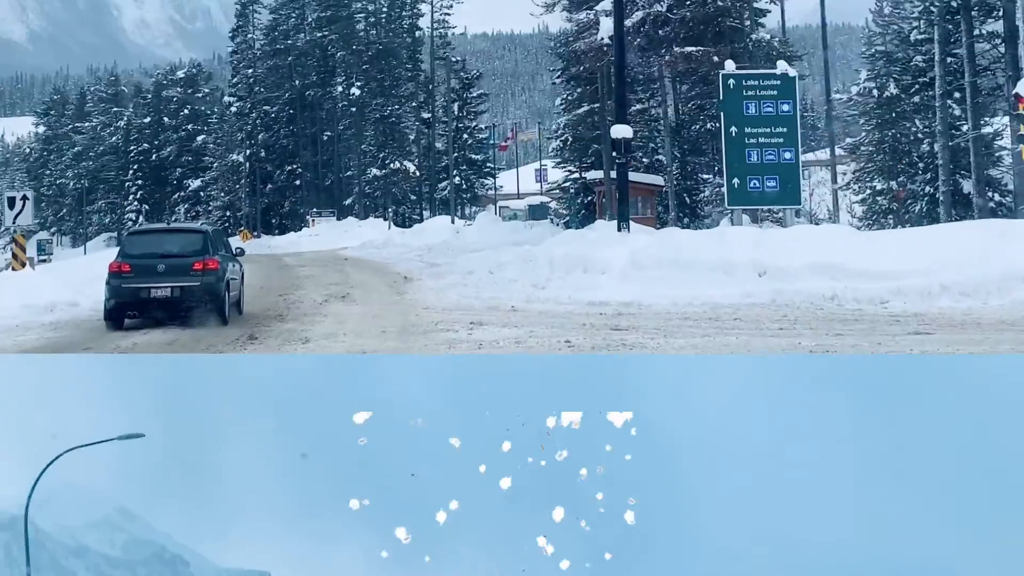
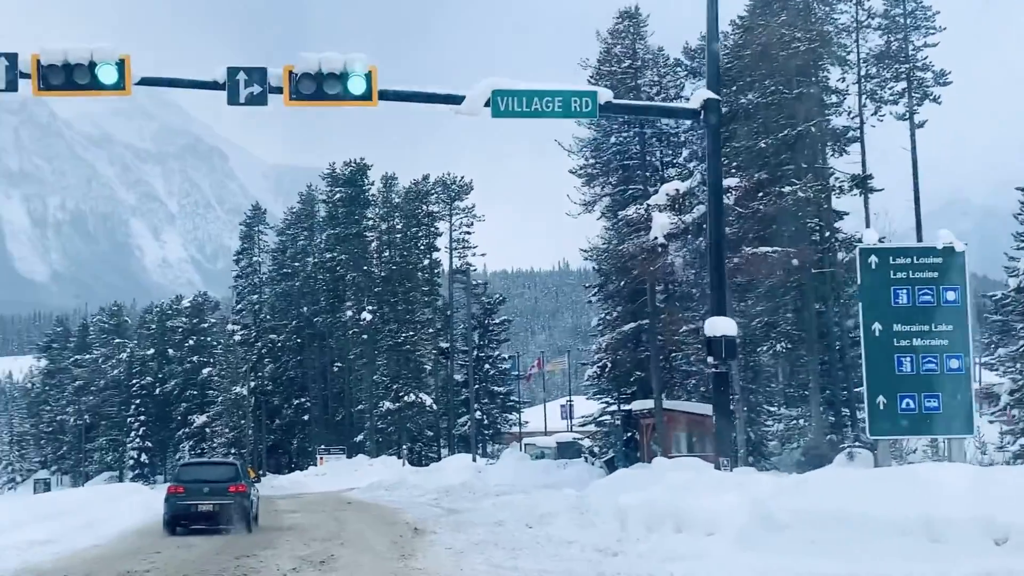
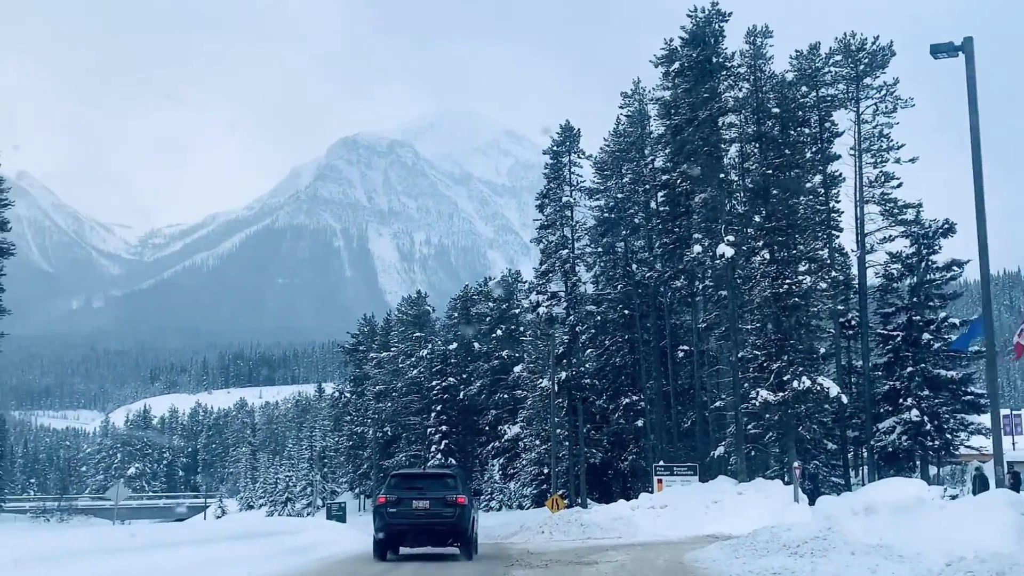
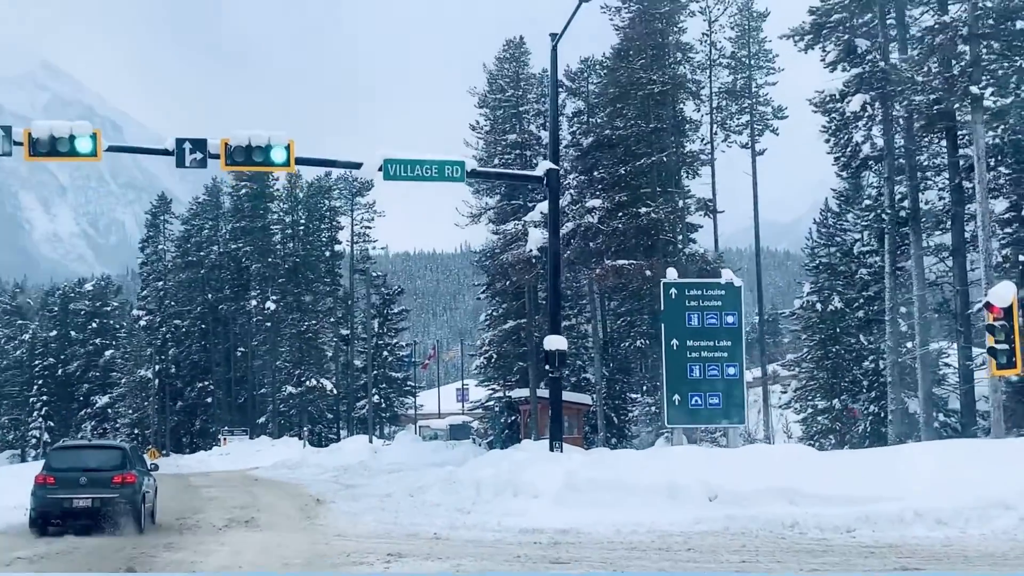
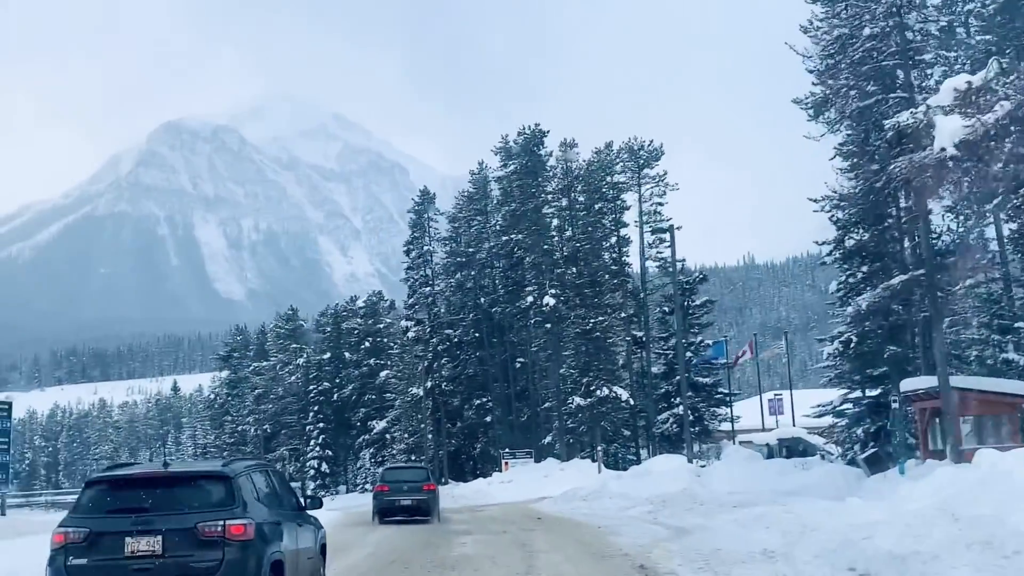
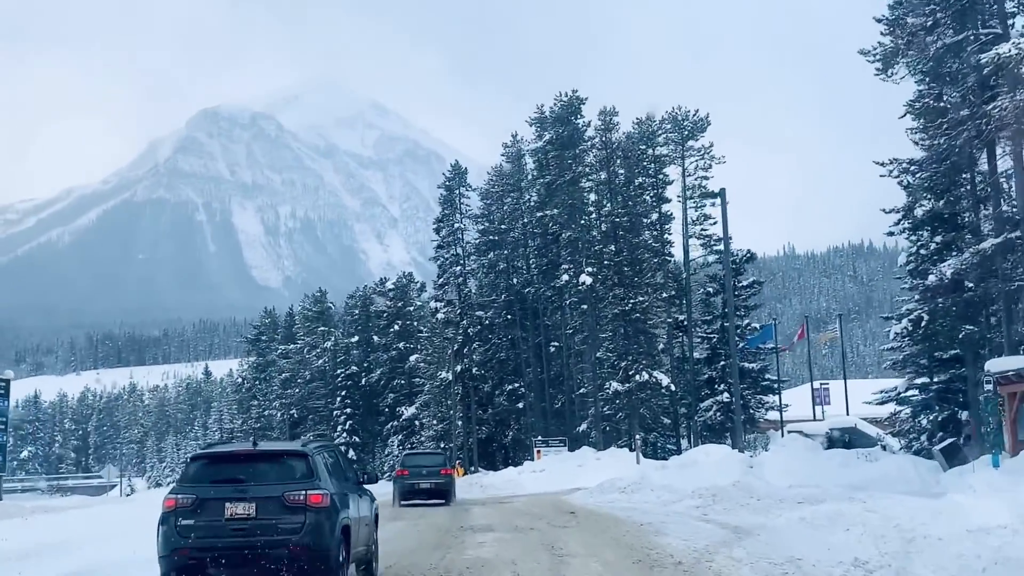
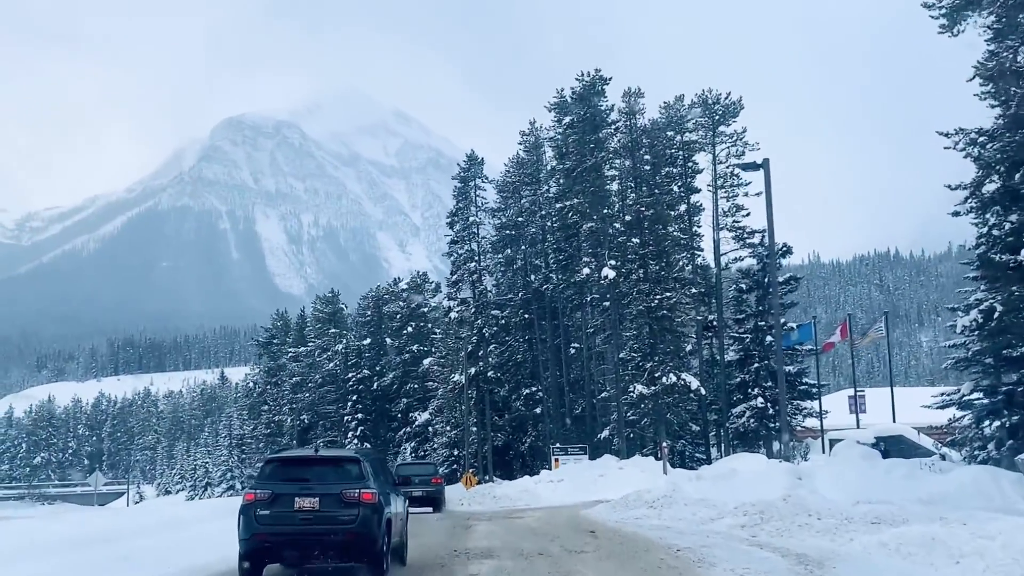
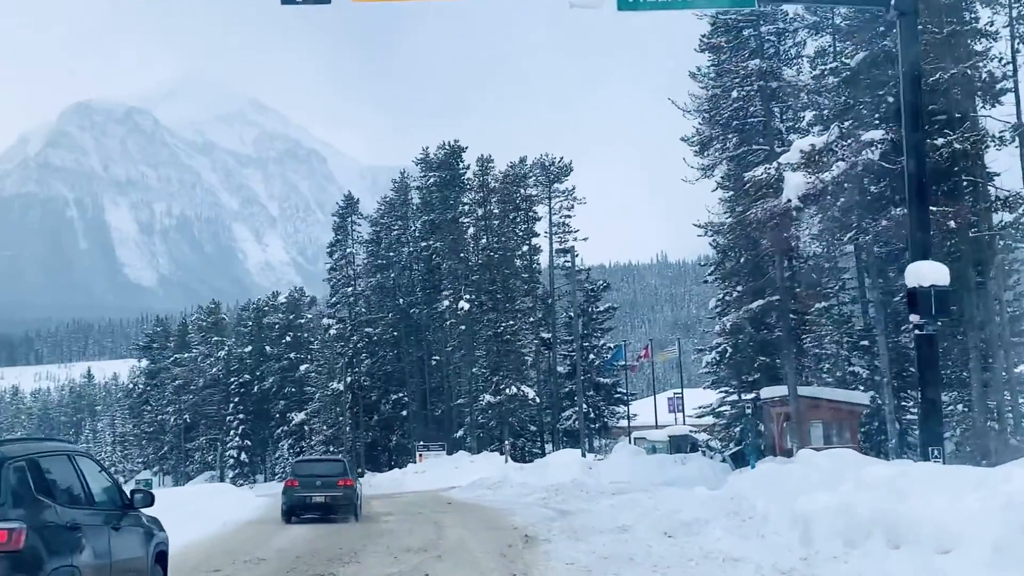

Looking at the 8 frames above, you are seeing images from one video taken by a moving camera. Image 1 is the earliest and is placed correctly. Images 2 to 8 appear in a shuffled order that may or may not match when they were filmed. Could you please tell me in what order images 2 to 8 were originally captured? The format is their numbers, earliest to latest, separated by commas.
4, 2, 8, 5, 6, 7, 3
